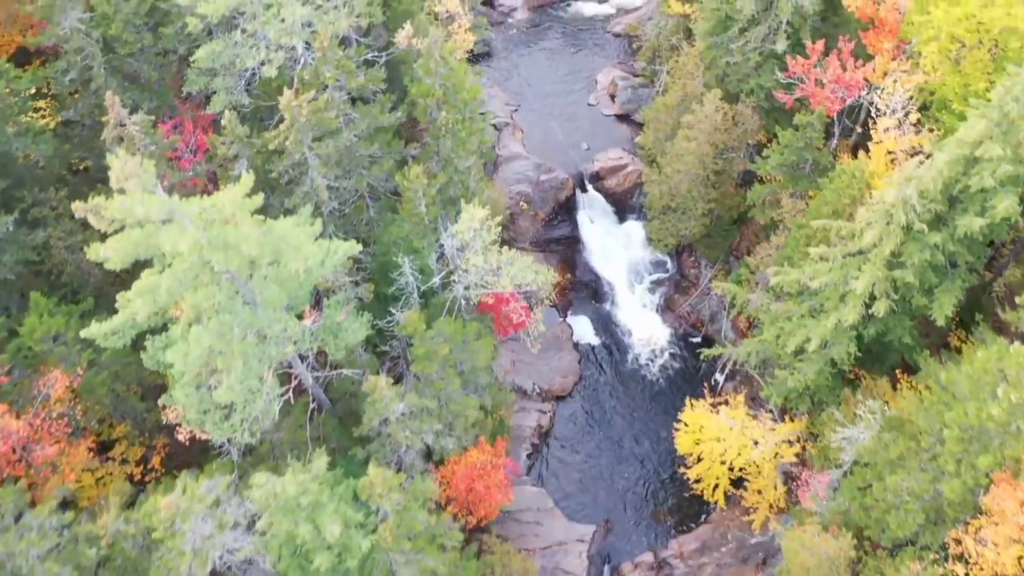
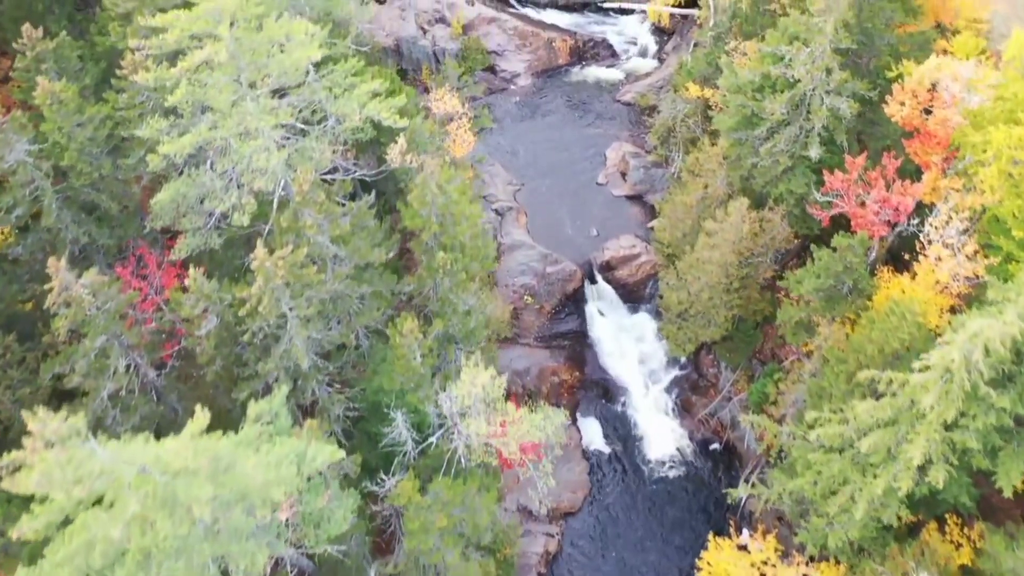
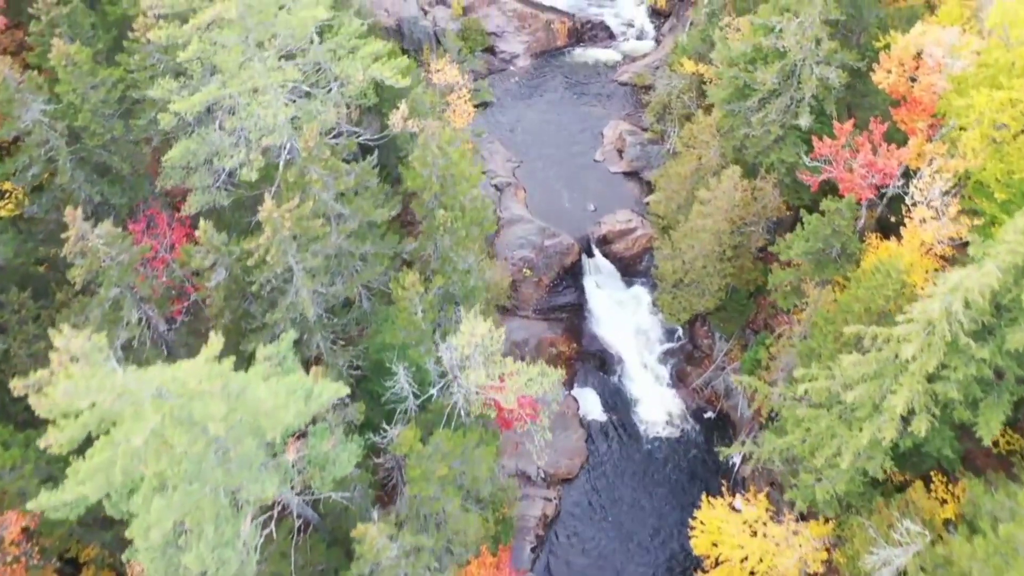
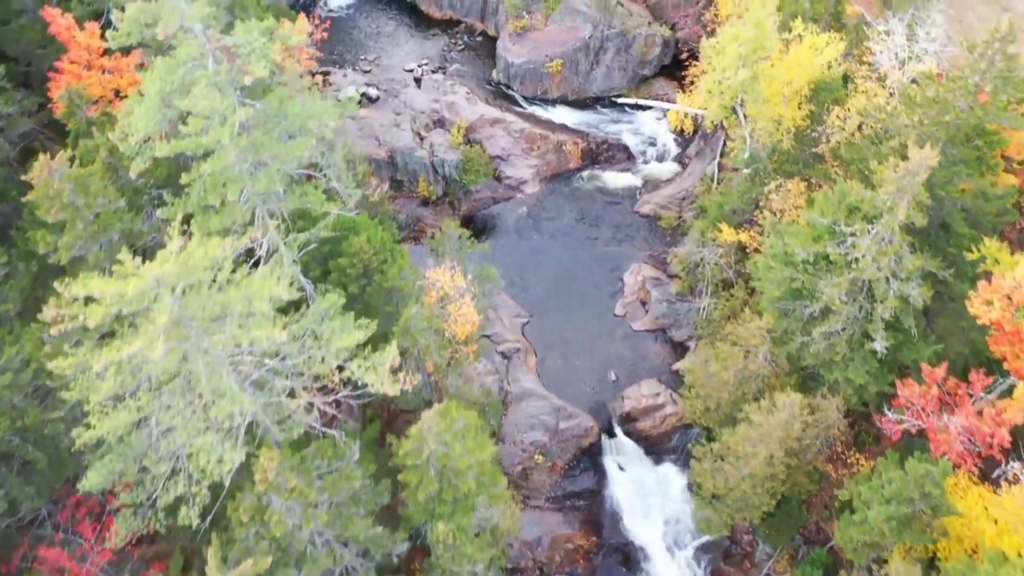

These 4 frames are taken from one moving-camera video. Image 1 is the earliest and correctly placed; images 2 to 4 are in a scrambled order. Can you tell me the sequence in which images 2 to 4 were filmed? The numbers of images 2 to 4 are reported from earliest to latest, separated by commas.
3, 2, 4
